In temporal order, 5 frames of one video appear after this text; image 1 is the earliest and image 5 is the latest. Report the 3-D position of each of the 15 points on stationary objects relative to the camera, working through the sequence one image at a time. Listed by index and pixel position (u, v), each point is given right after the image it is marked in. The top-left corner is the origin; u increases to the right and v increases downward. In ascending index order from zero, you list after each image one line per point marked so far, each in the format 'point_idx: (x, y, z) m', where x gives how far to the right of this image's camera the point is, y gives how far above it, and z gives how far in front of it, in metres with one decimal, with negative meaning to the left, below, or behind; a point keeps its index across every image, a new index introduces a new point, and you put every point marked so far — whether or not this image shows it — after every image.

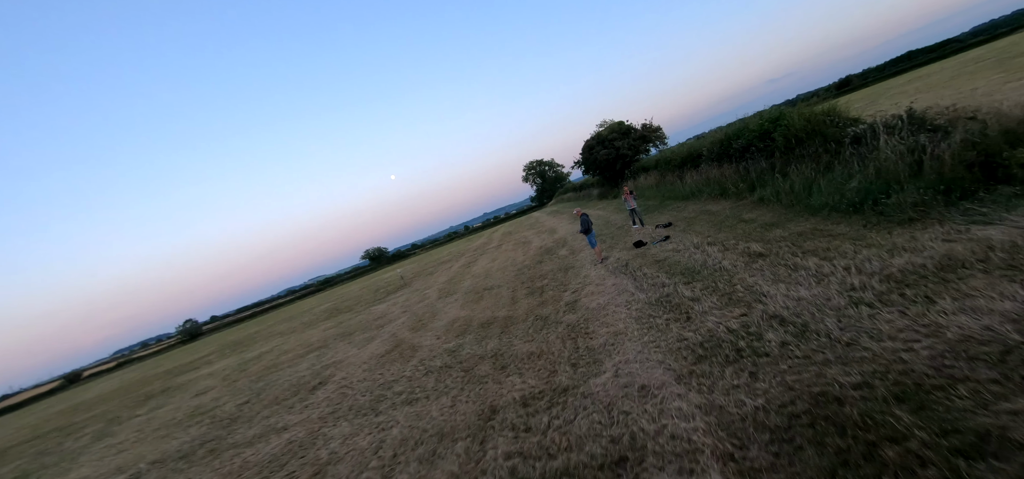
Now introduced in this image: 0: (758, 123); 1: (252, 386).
0: (+8.4, +4.0, +11.5) m
1: (-9.9, -5.6, +12.7) m
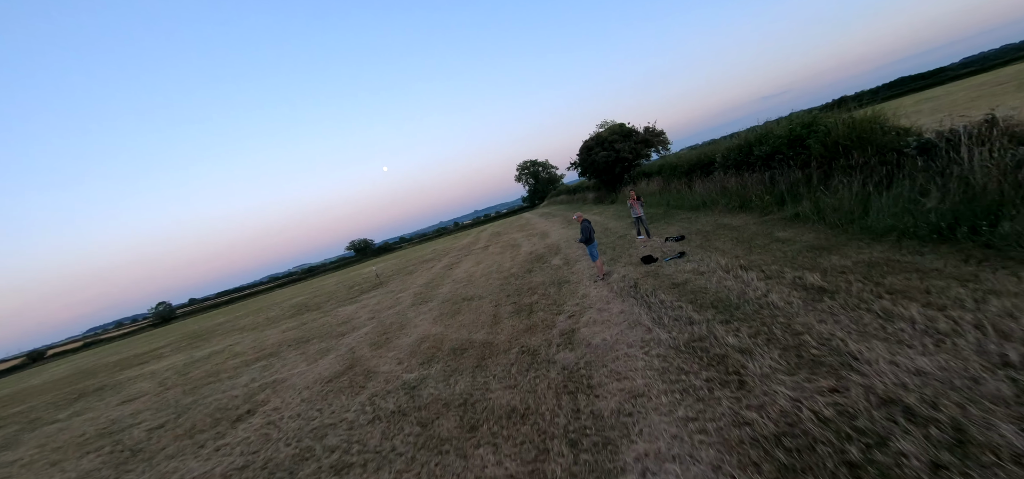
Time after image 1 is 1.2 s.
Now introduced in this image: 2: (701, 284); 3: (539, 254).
0: (+8.2, +3.4, +10.1) m
1: (-10.6, -5.1, +10.7) m
2: (+3.5, -0.8, +6.3) m
3: (+1.1, -0.6, +14.1) m
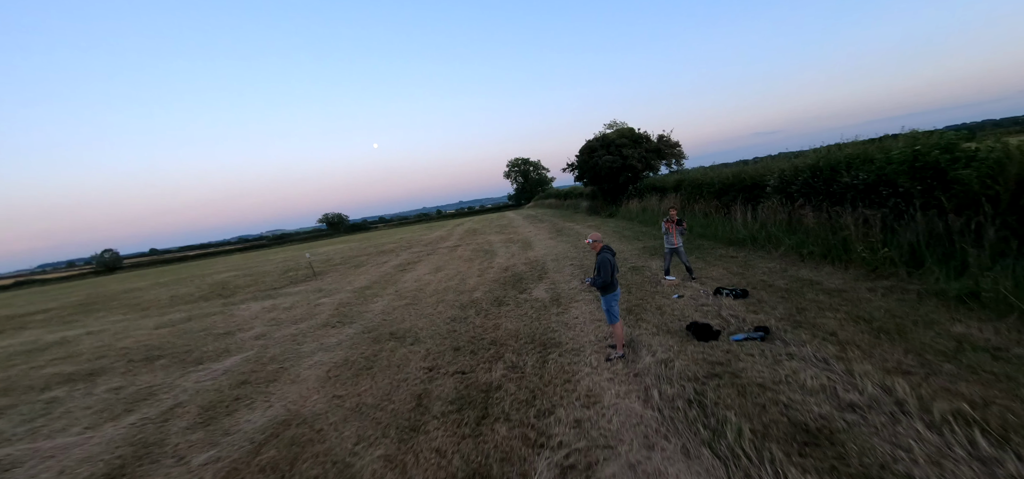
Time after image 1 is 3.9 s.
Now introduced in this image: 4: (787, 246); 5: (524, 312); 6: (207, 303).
0: (+8.0, +1.9, +6.7) m
1: (-11.9, -3.9, +6.3) m
2: (+2.9, -1.7, +2.7) m
3: (+0.2, -1.1, +10.4) m
4: (+6.3, -0.1, +7.8) m
5: (+0.3, -1.5, +6.9) m
6: (-14.2, -3.0, +15.7) m
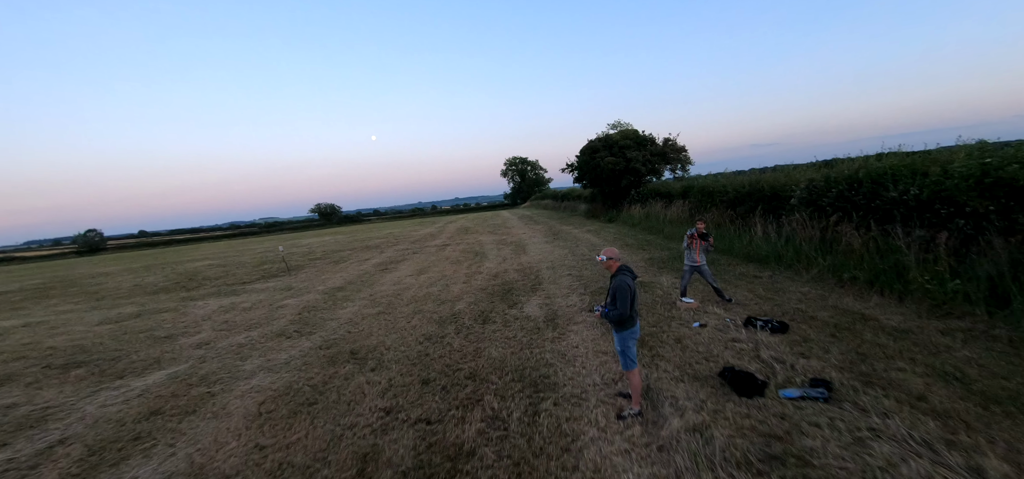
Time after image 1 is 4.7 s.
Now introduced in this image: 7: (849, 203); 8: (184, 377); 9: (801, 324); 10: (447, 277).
0: (+7.9, +1.4, +5.7) m
1: (-12.2, -3.5, +4.9) m
2: (+2.8, -2.0, +1.6) m
3: (-0.1, -1.2, +9.2) m
4: (+6.1, -0.5, +6.7) m
5: (0.0, -1.6, +5.8) m
6: (-14.7, -2.4, +14.2) m
7: (+7.4, +0.8, +7.3) m
8: (-5.8, -2.4, +6.0) m
9: (+4.4, -1.2, +5.1) m
10: (-2.1, -1.2, +11.0) m
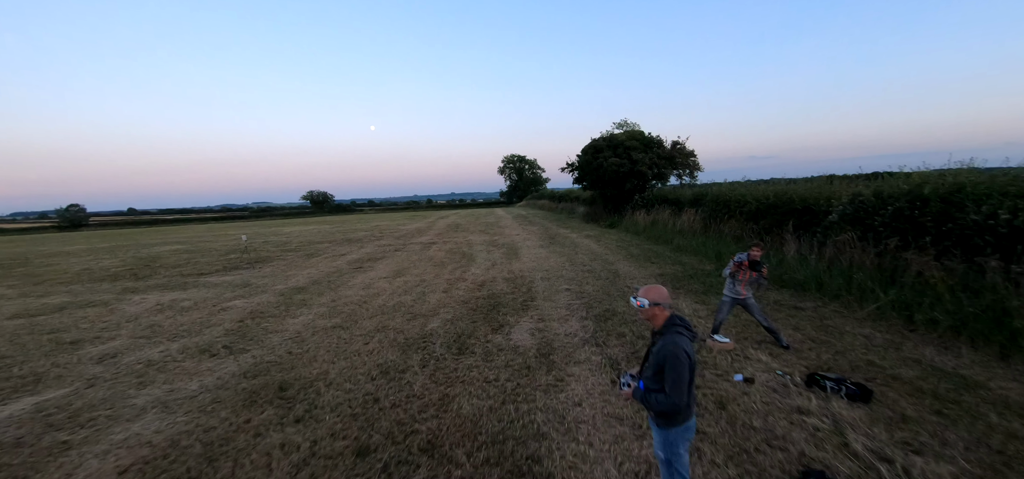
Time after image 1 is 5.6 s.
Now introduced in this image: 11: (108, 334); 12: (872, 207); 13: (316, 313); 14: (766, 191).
0: (+7.8, +0.8, +4.4) m
1: (-12.6, -3.0, +3.3) m
2: (+2.6, -2.3, +0.2) m
3: (-0.4, -1.3, +7.8) m
4: (+5.9, -1.0, +5.4) m
5: (-0.2, -1.8, +4.4) m
6: (-15.1, -1.7, +12.6) m
7: (+7.2, +0.3, +6.0) m
8: (-6.1, -2.3, +4.5) m
9: (+4.1, -1.6, +3.8) m
10: (-2.5, -1.2, +9.6) m
11: (-8.9, -2.0, +7.5) m
12: (+7.3, +0.7, +6.8) m
13: (-4.4, -1.7, +7.6) m
14: (+7.6, +1.5, +10.0) m
